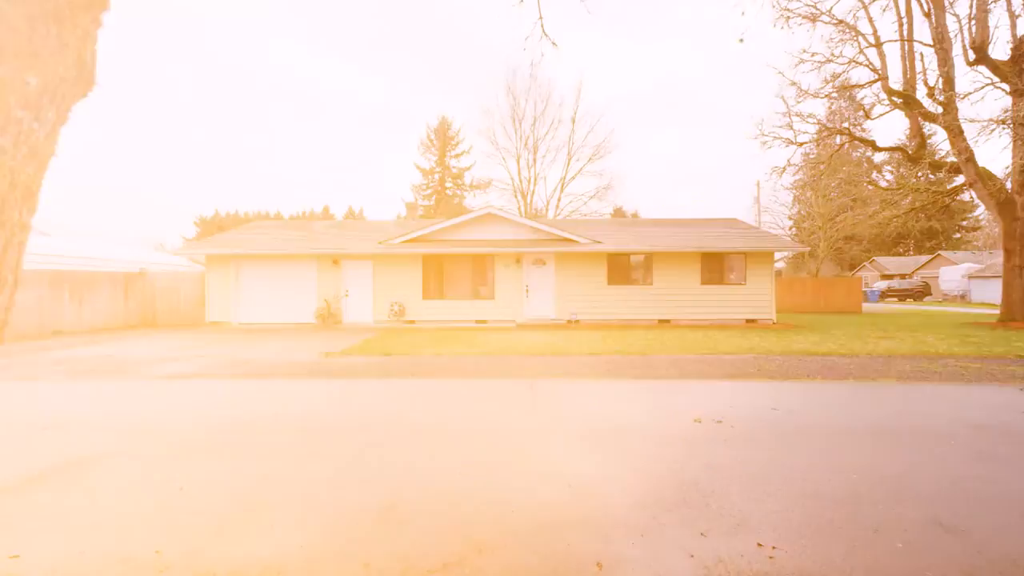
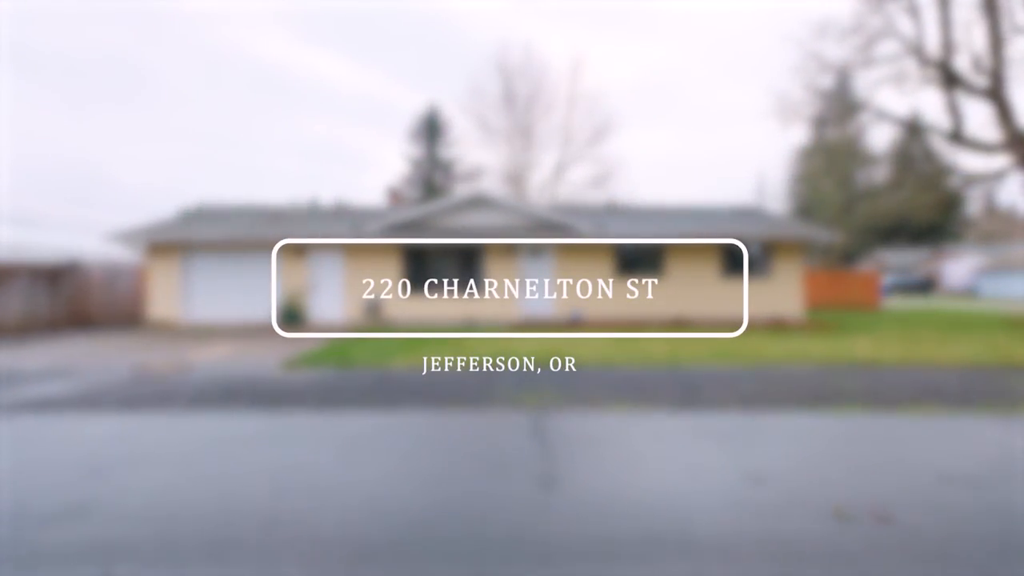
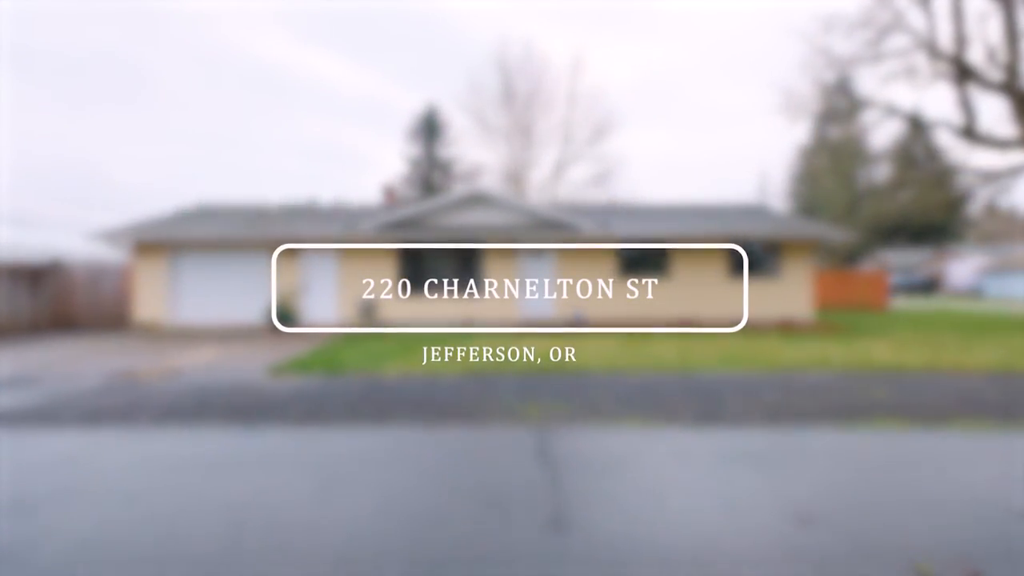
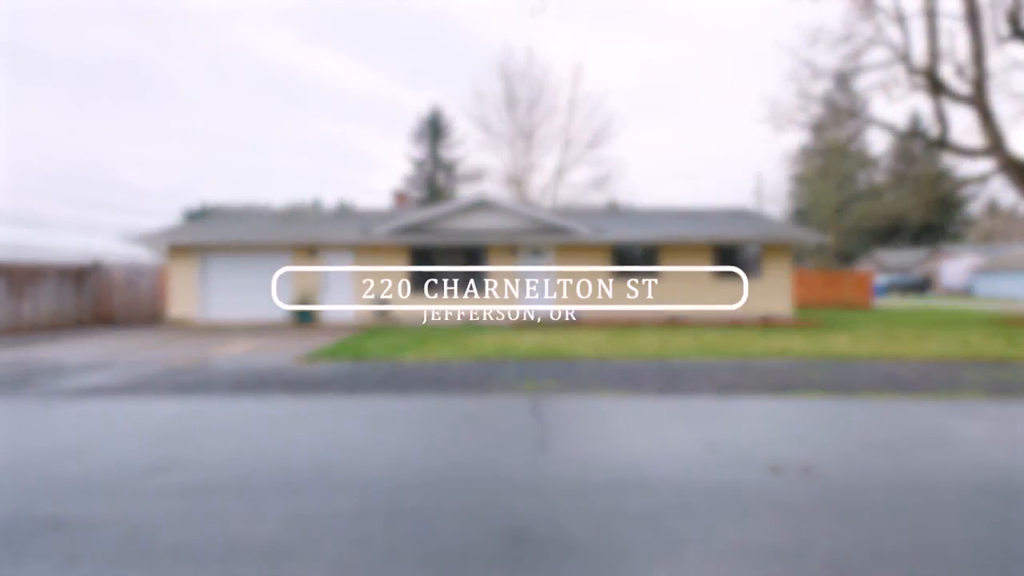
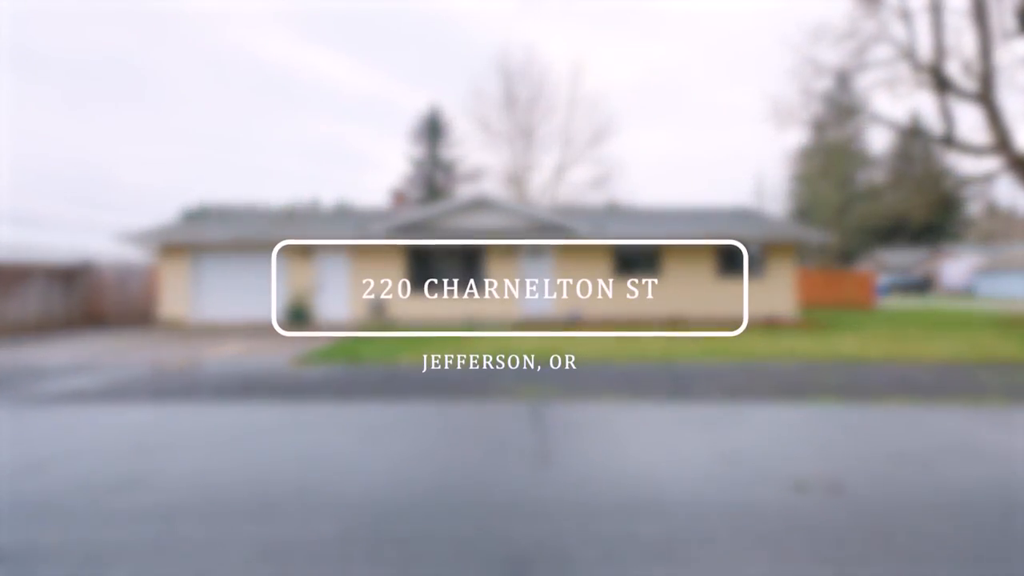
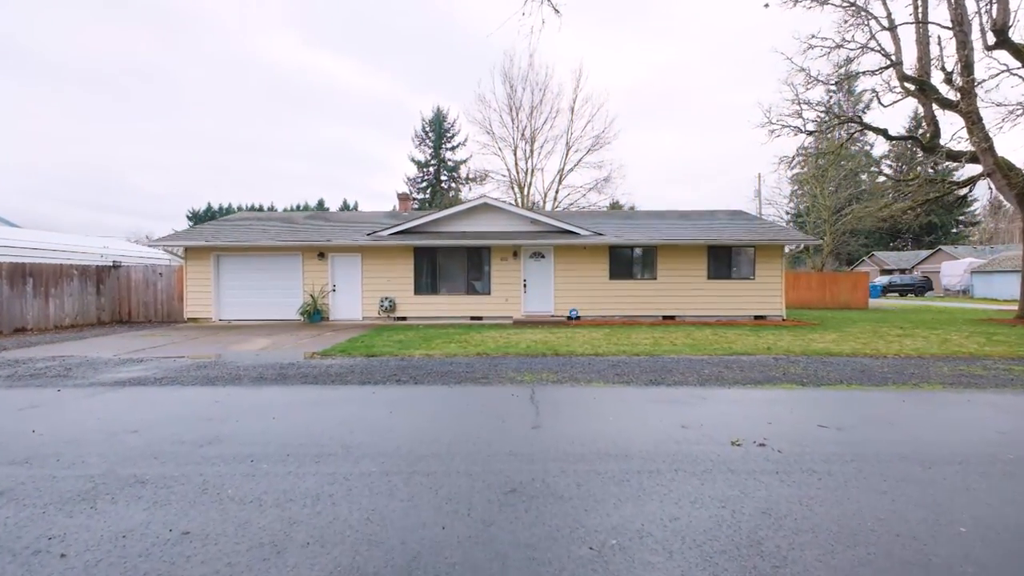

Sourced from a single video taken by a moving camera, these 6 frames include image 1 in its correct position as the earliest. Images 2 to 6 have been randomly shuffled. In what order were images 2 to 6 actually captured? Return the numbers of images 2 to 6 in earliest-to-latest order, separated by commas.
6, 4, 5, 2, 3
